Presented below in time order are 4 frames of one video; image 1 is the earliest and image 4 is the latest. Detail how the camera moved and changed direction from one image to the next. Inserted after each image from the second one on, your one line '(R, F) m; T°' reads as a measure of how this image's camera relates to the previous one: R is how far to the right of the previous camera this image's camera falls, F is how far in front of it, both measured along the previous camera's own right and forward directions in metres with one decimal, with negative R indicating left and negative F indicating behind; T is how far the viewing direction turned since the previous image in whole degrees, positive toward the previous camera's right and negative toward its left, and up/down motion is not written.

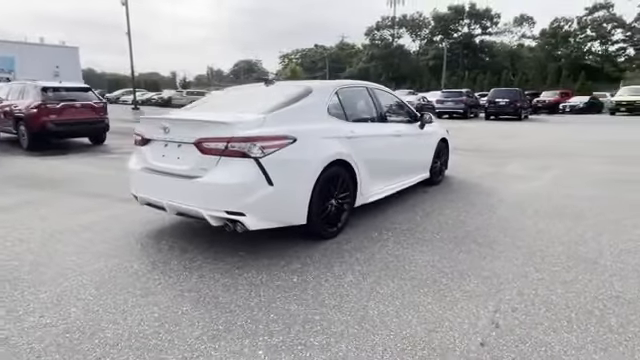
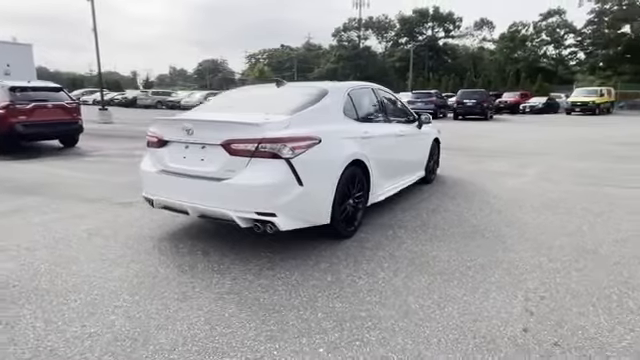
(-0.6, 0.0) m; +5°
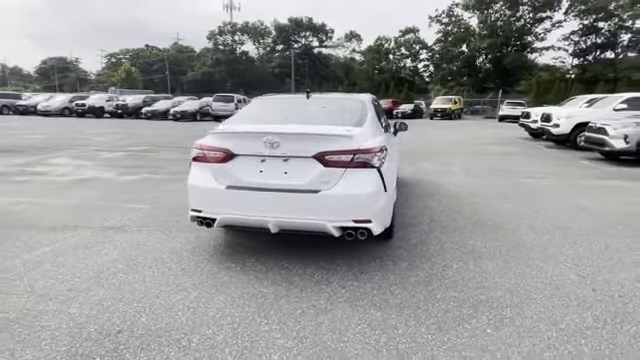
(-2.1, +0.1) m; +18°
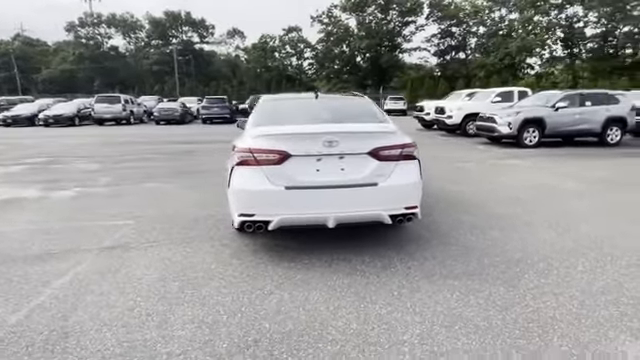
(-1.8, 0.0) m; +17°
